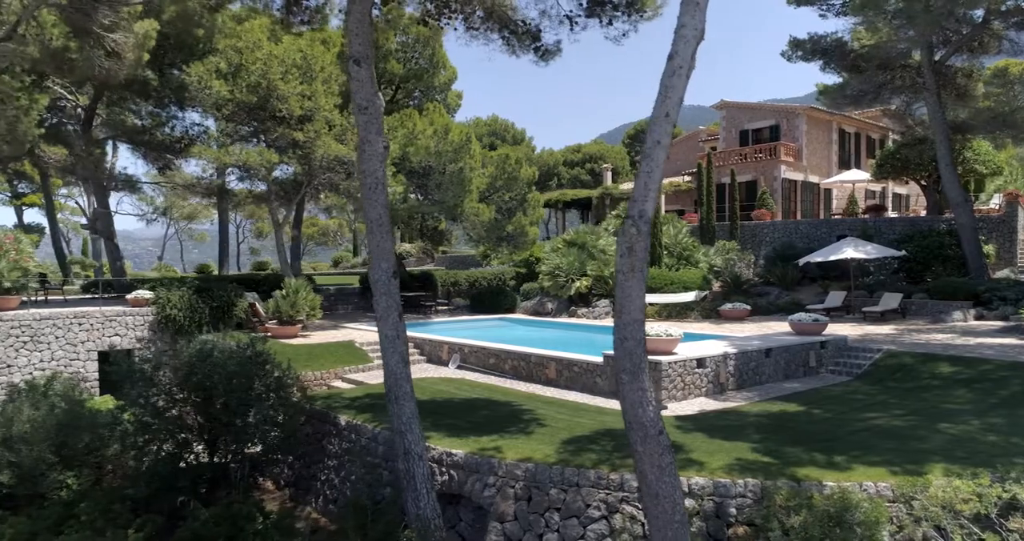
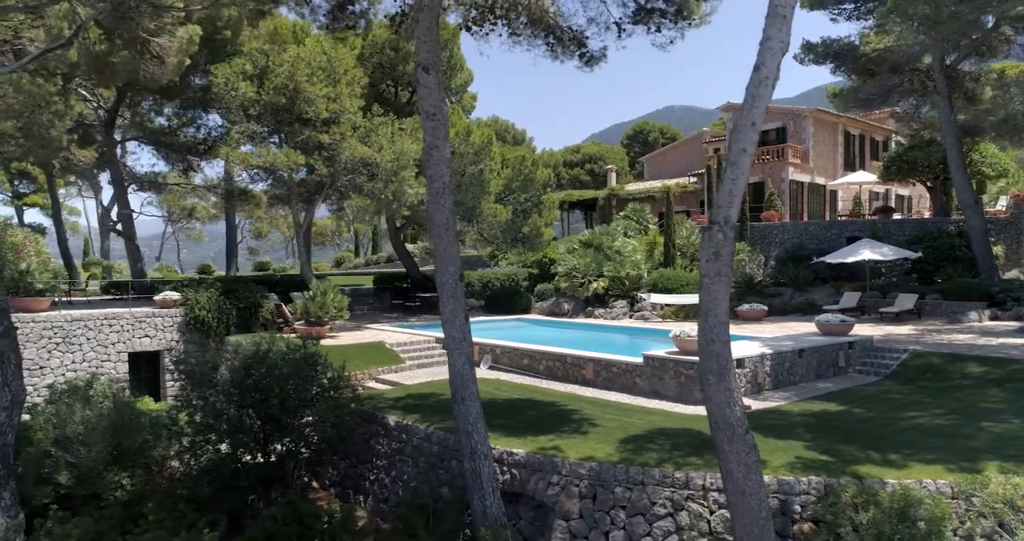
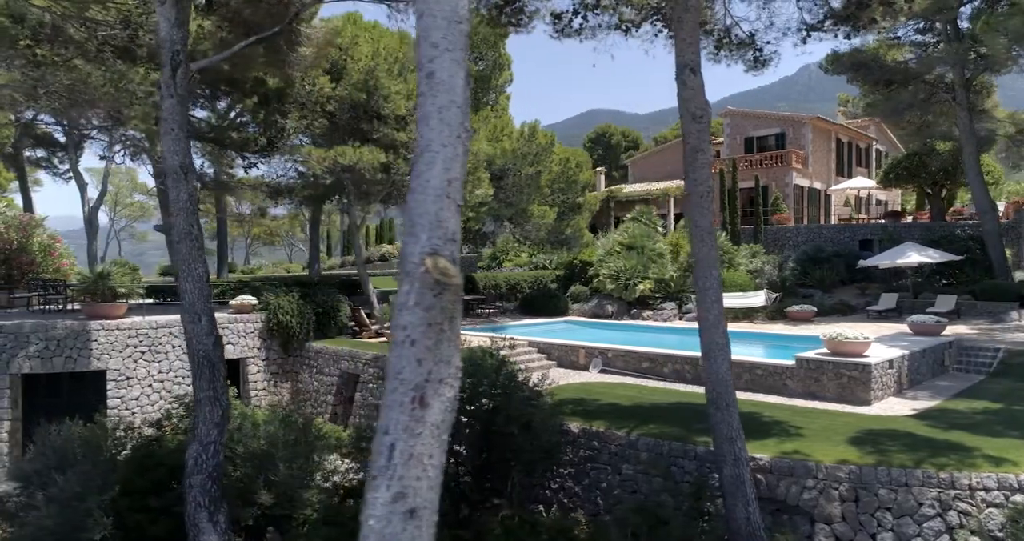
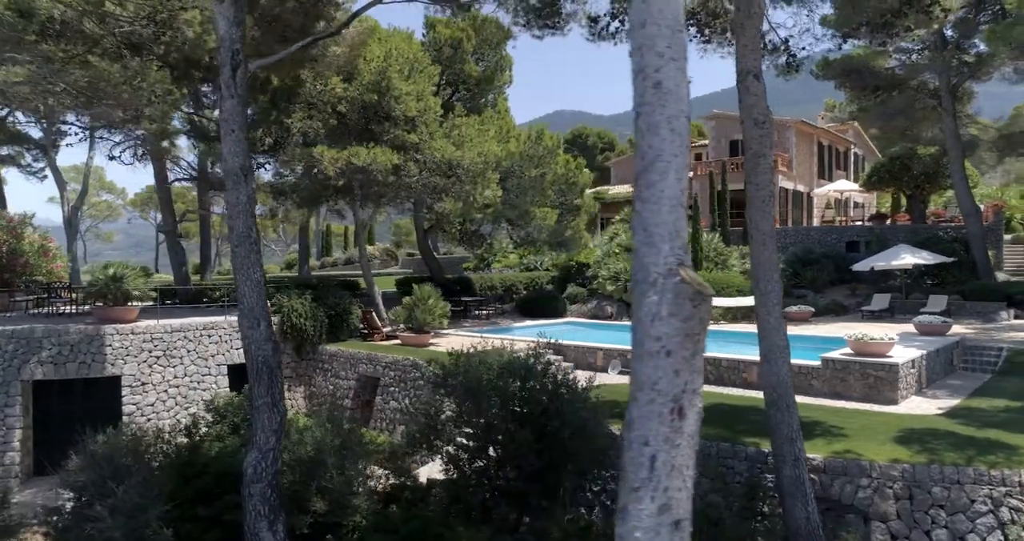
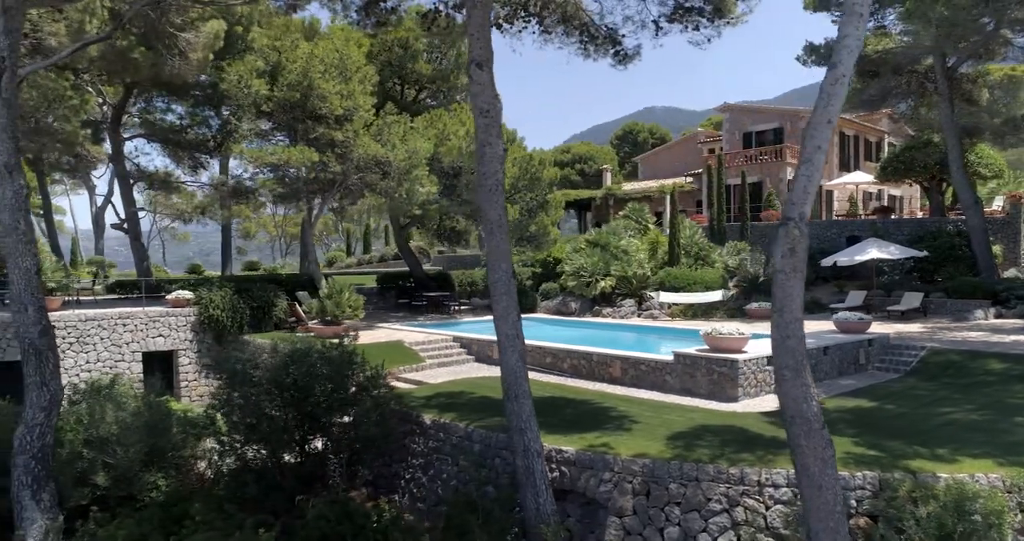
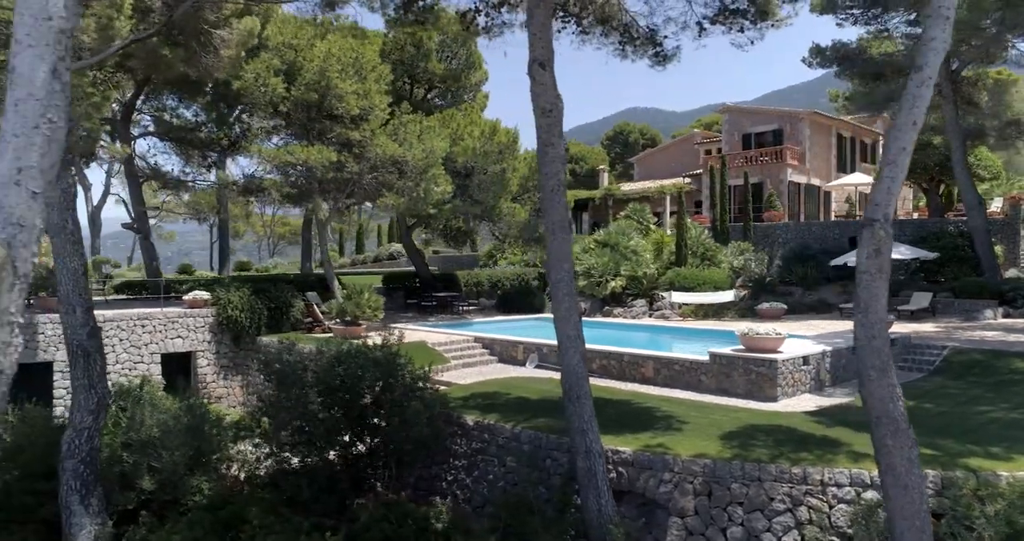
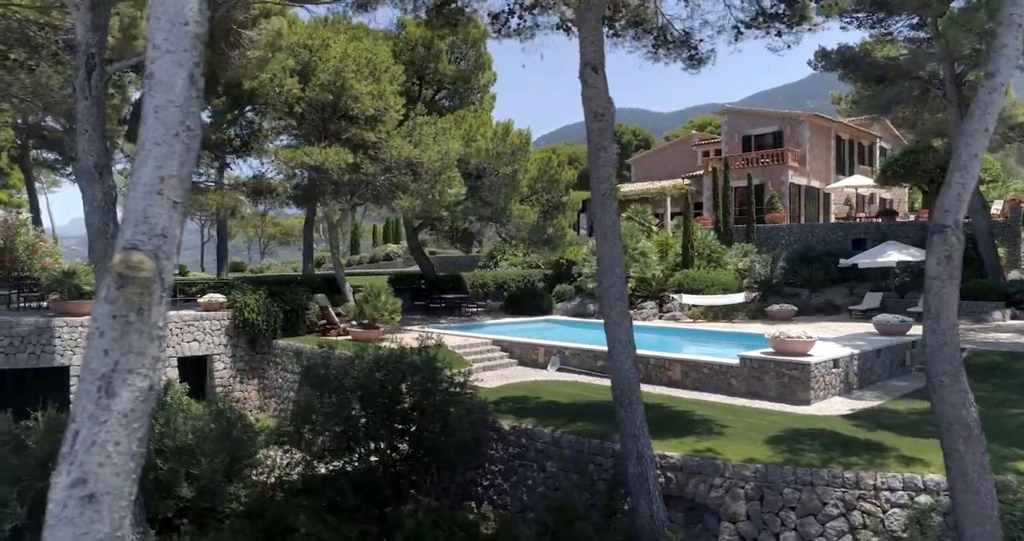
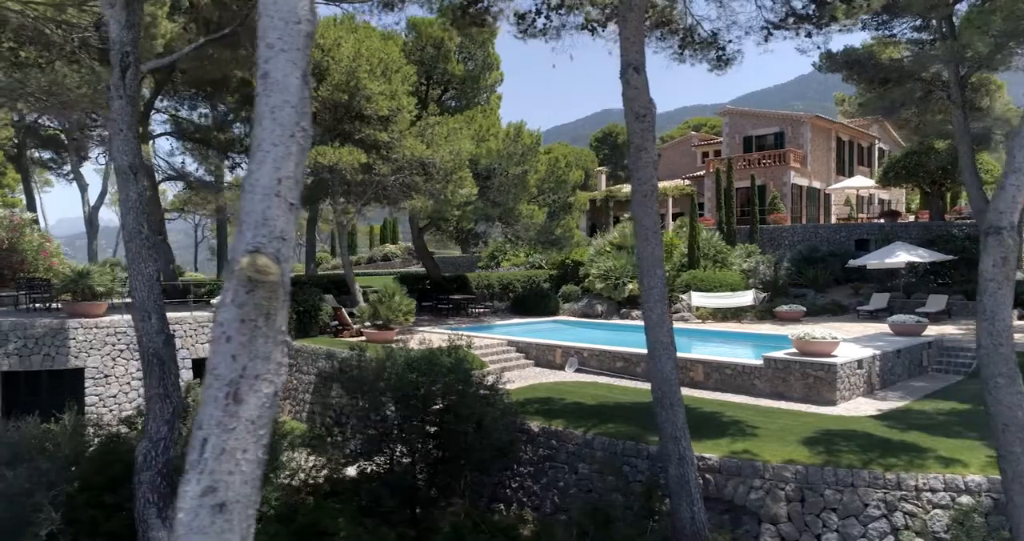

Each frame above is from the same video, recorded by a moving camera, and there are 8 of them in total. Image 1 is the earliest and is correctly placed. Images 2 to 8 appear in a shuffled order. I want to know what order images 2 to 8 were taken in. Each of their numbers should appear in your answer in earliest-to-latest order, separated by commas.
2, 5, 6, 7, 8, 3, 4
